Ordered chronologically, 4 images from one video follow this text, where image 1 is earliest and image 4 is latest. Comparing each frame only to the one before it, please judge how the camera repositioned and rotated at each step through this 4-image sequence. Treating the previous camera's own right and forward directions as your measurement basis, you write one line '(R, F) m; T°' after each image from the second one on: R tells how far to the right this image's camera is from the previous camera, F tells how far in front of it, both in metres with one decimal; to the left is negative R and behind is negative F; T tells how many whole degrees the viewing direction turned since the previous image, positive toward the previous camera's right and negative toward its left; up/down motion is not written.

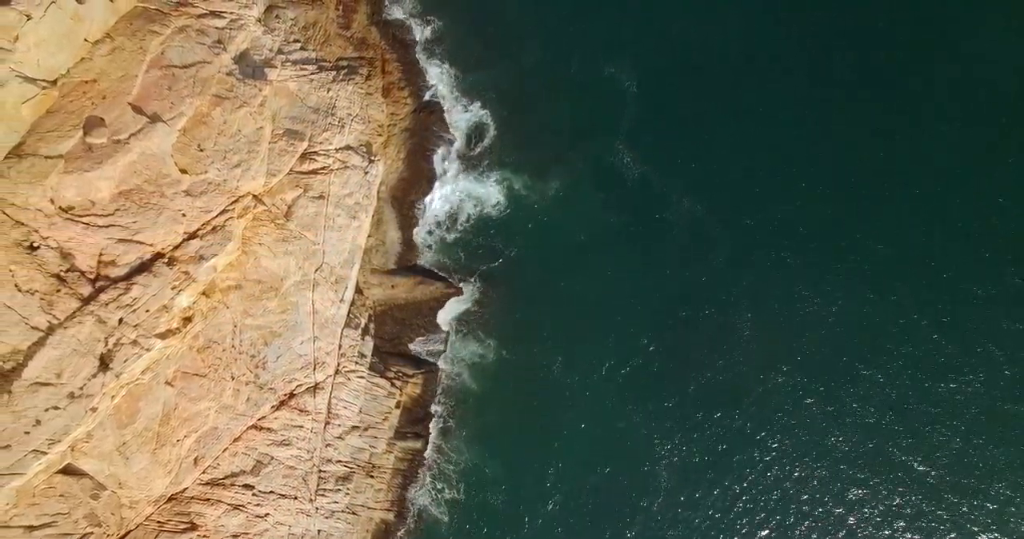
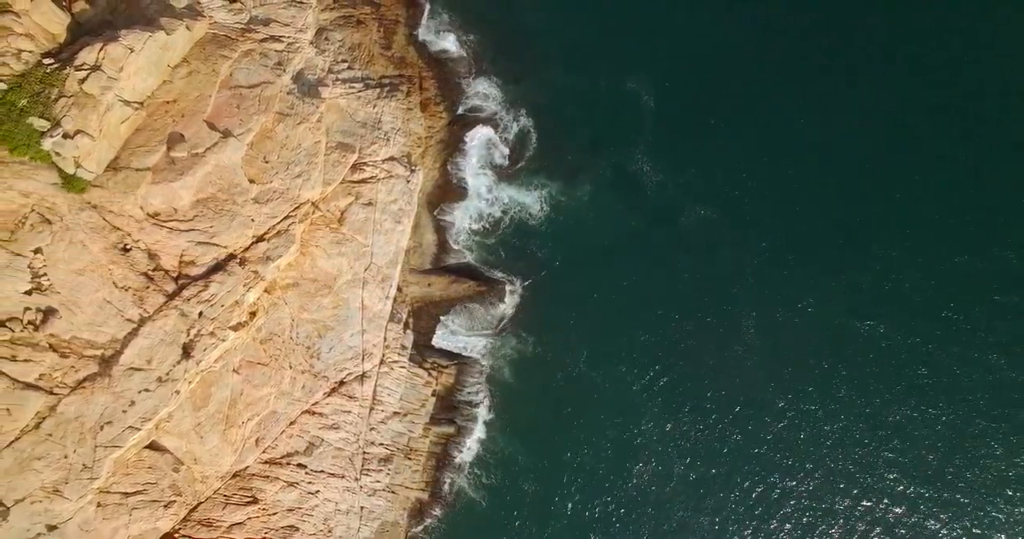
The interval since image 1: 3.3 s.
(-2.3, -3.6) m; +1°
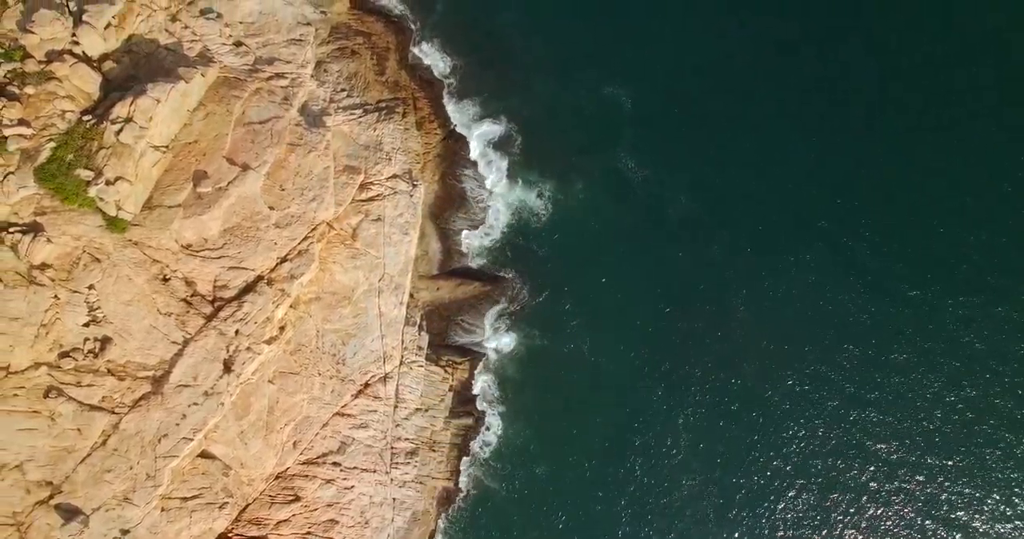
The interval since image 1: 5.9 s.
(0.0, -3.2) m; 0°
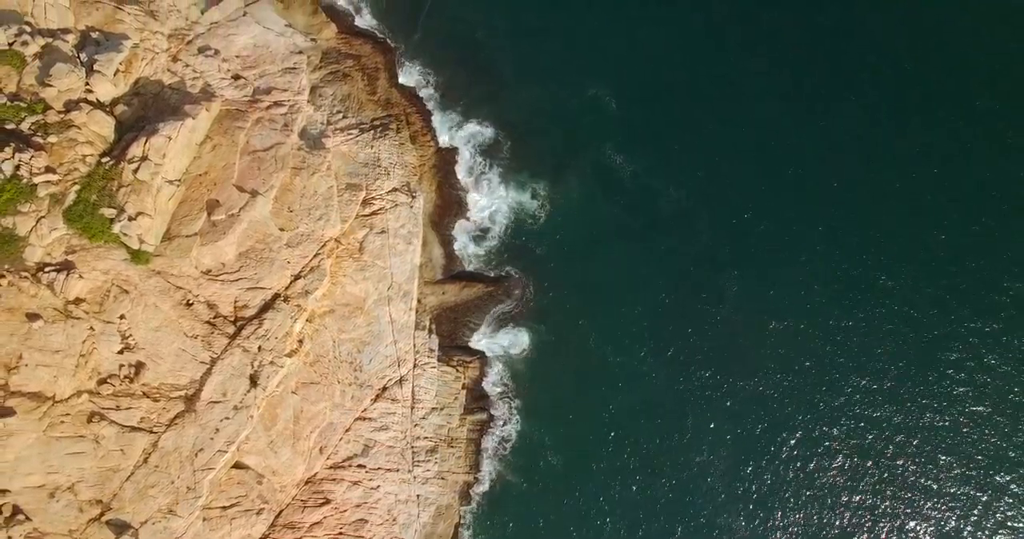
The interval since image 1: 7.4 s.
(+0.1, -2.1) m; 0°
